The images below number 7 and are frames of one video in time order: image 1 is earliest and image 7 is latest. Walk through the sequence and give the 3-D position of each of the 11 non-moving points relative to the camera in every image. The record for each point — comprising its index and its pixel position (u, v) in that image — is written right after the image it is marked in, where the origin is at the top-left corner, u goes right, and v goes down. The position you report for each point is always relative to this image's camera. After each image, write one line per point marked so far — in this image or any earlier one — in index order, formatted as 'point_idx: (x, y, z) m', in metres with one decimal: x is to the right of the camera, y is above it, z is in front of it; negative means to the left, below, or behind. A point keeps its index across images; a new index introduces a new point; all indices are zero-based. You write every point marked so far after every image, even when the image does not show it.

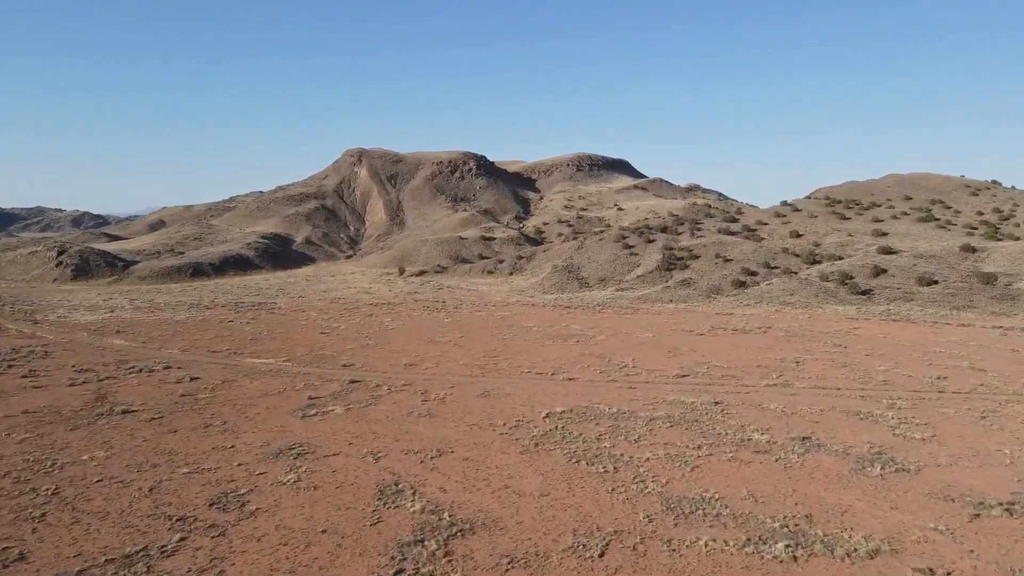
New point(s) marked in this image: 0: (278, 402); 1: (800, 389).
0: (-5.4, -2.7, +16.4) m
1: (+7.2, -2.6, +17.8) m
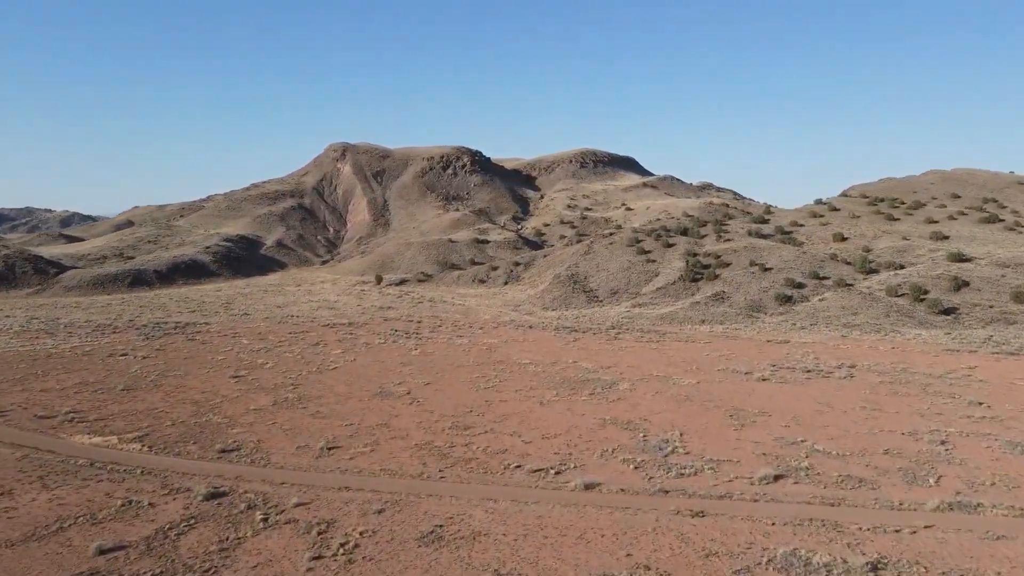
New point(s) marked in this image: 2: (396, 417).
0: (-5.8, -3.4, +8.6) m
1: (+6.9, -3.3, +10.0) m
2: (-2.6, -2.9, +15.7) m
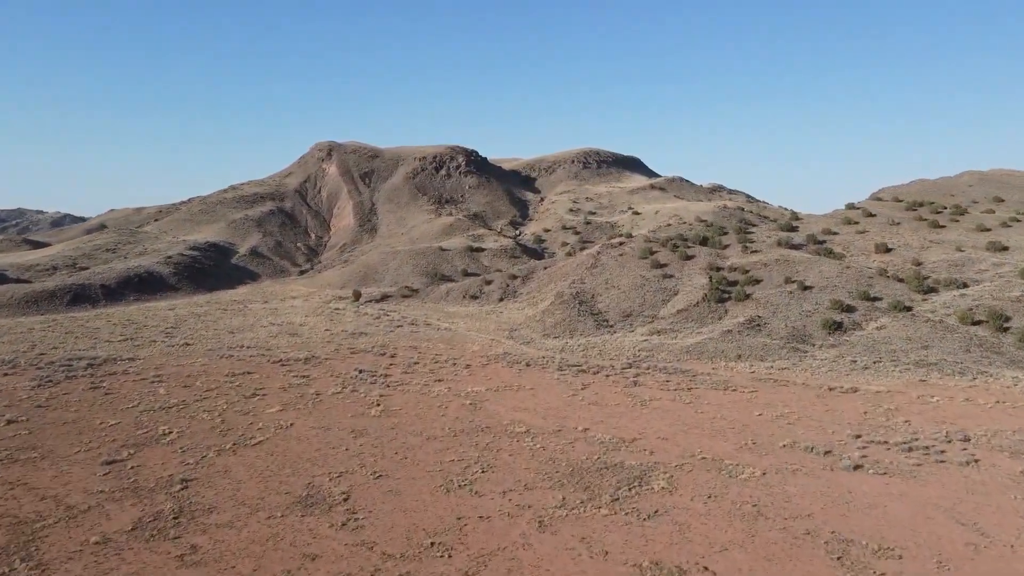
0: (-6.1, -4.3, +2.8) m
1: (+6.6, -4.2, +4.2) m
2: (-2.8, -3.9, +10.0) m
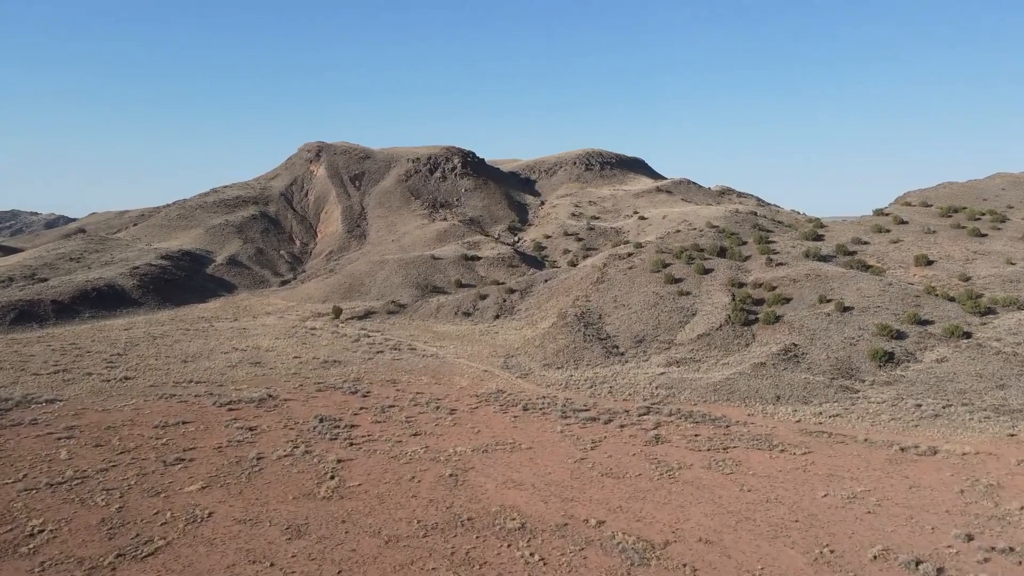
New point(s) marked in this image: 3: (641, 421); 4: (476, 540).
0: (-6.2, -5.1, -1.3) m
1: (+6.4, -5.1, +0.1) m
2: (-3.0, -4.7, +5.8) m
3: (+3.6, -3.6, +19.5) m
4: (-0.6, -4.2, +12.0) m
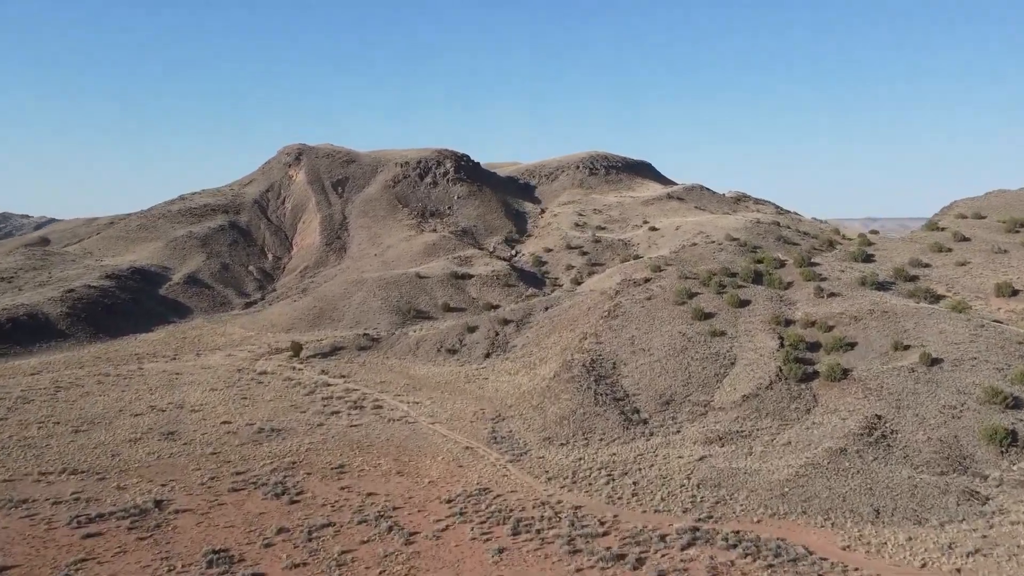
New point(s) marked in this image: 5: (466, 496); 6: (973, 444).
0: (-6.6, -6.5, -7.7) m
1: (+6.1, -6.4, -6.3) m
2: (-3.3, -6.1, -0.5) m
3: (+3.2, -5.1, +13.2) m
4: (-0.9, -5.6, +5.6) m
5: (-1.0, -4.8, +16.5) m
6: (+11.5, -3.9, +17.7) m
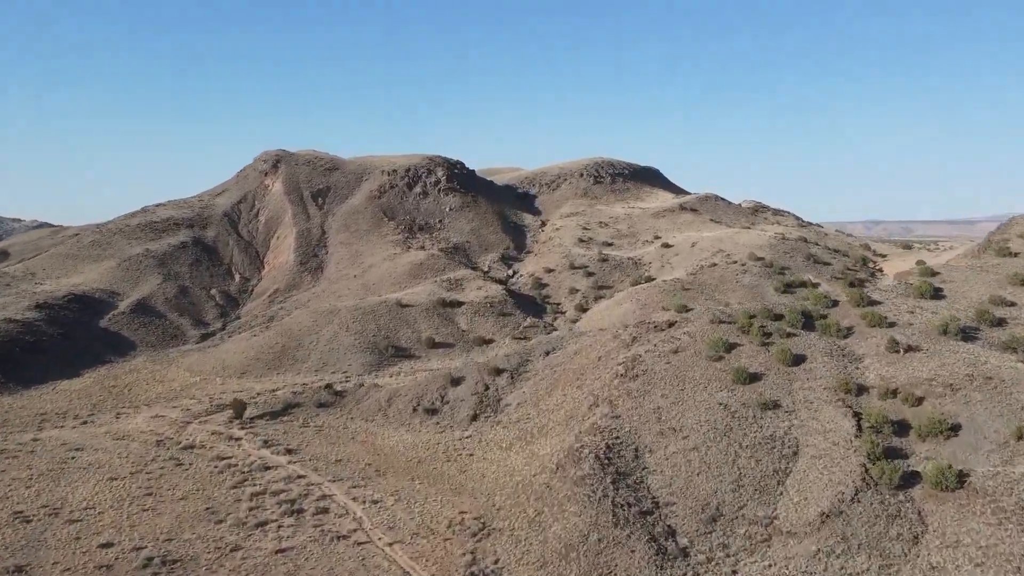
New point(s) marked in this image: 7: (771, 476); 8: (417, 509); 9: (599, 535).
0: (-6.9, -8.1, -13.8) m
1: (+5.8, -8.0, -12.4) m
2: (-3.7, -7.7, -6.6) m
3: (+2.9, -6.7, +7.0) m
4: (-1.2, -7.2, -0.5) m
5: (-1.3, -6.4, +10.4) m
6: (+11.3, -5.6, +11.6) m
7: (+6.3, -4.5, +17.2) m
8: (-2.5, -5.8, +18.6) m
9: (+1.8, -5.3, +15.6) m
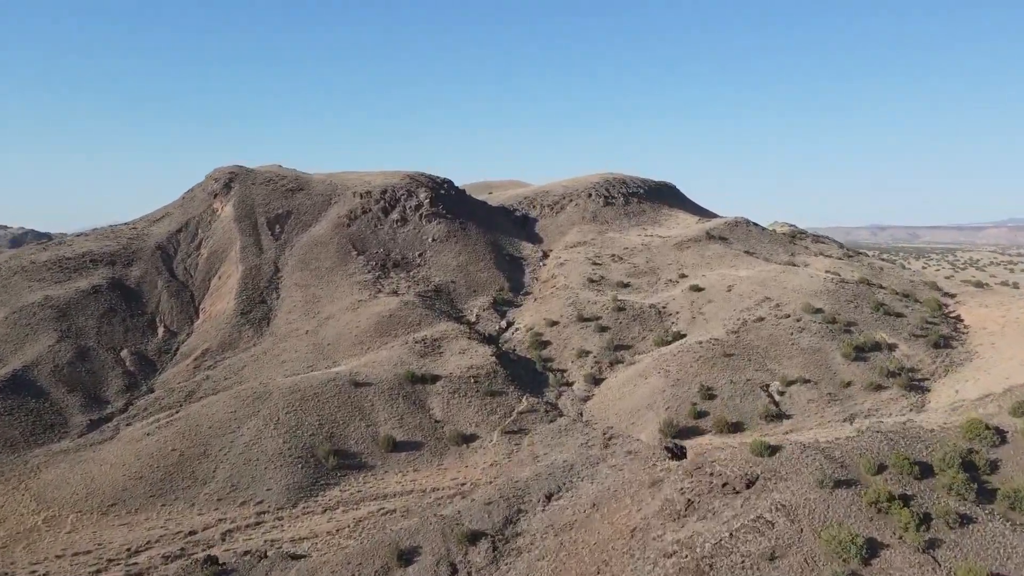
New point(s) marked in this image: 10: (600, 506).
0: (-7.5, -11.0, -23.9) m
1: (+5.2, -11.0, -22.5) m
2: (-4.2, -10.6, -16.7) m
3: (+2.4, -9.7, -3.1) m
4: (-1.8, -10.3, -10.6) m
5: (-1.8, -9.5, +0.3) m
6: (+10.8, -8.6, +1.5) m
7: (+5.9, -7.6, +7.1) m
8: (-3.0, -8.9, +8.5) m
9: (+1.4, -8.4, +5.5) m
10: (+2.3, -5.7, +18.6) m
